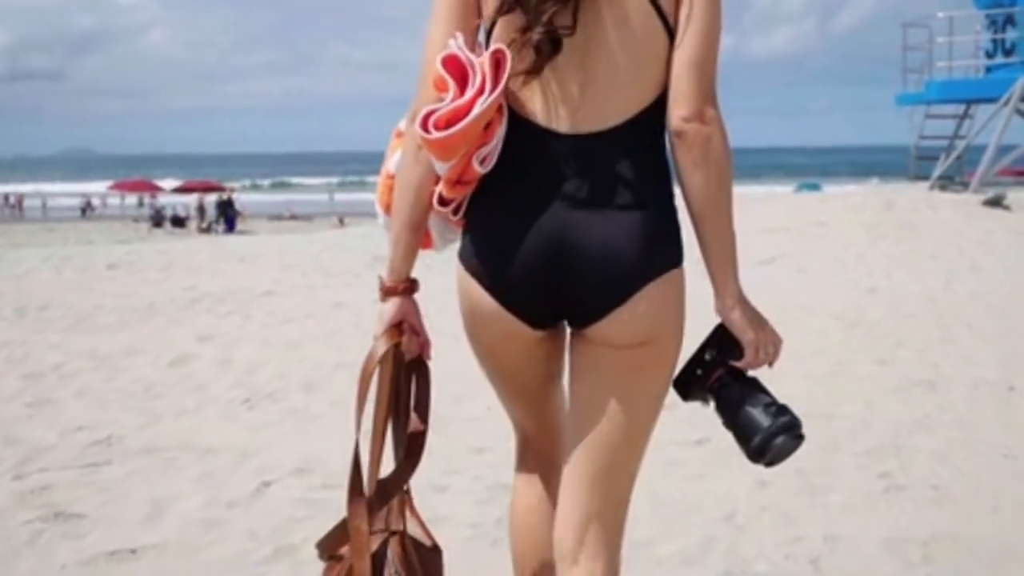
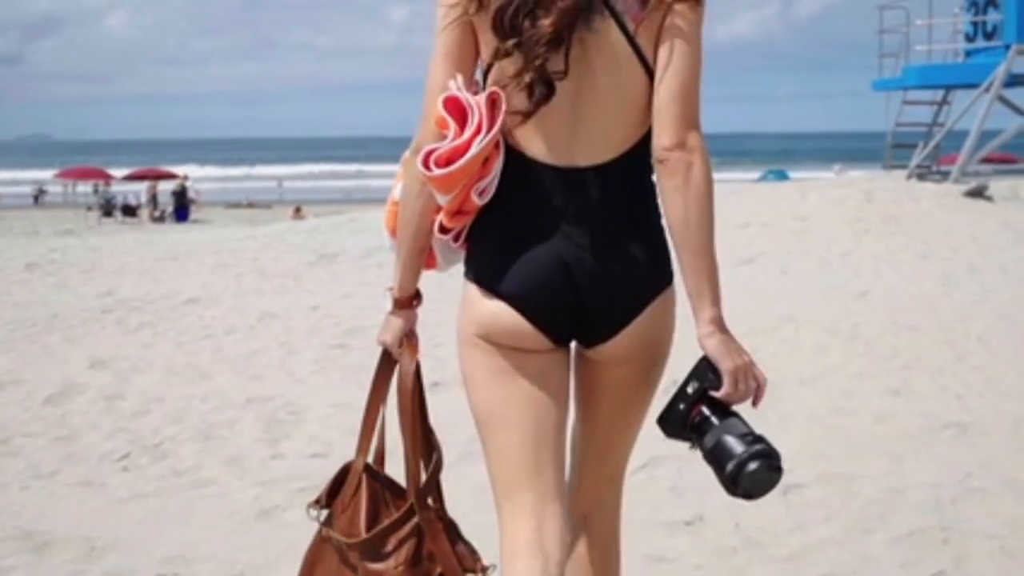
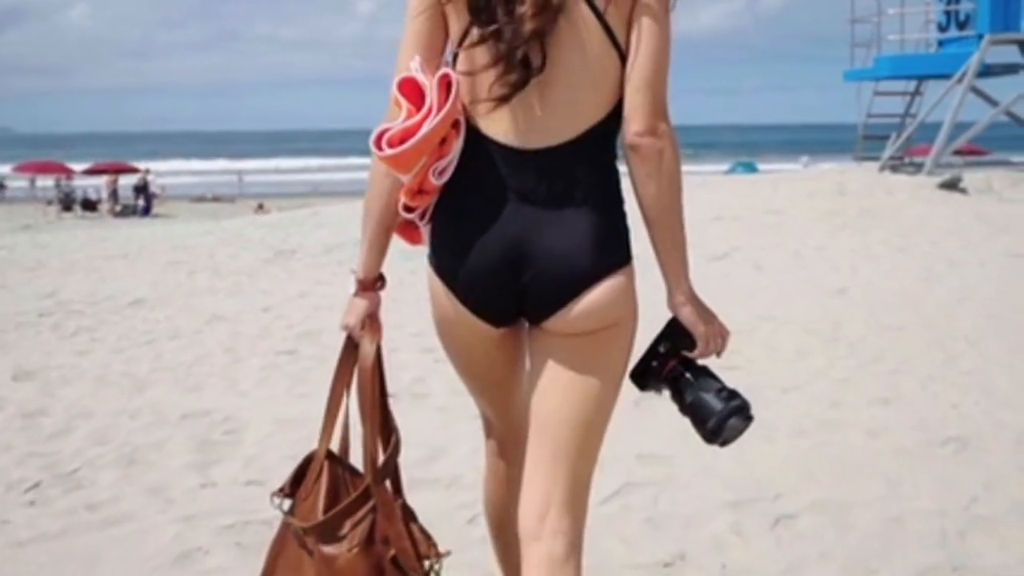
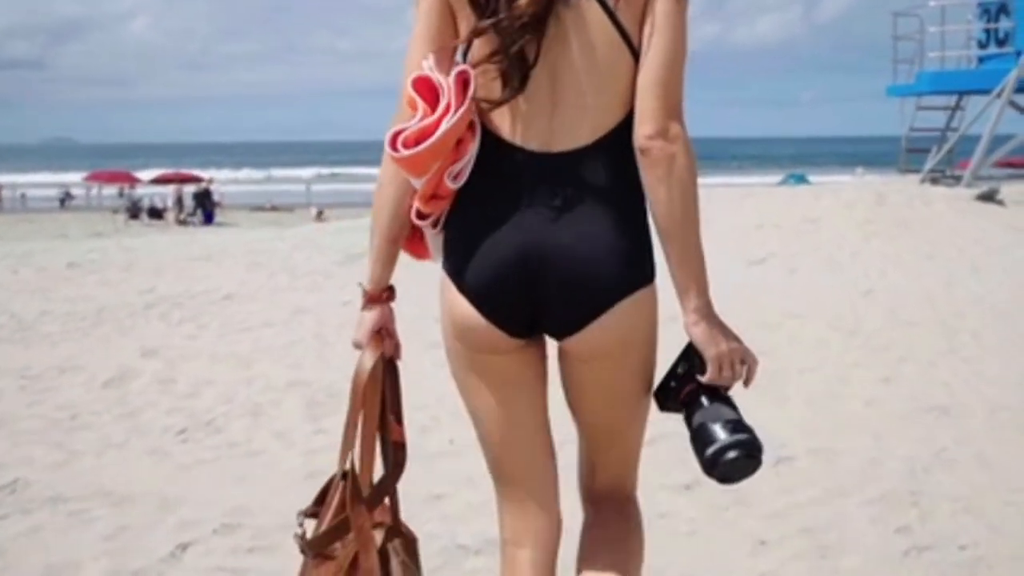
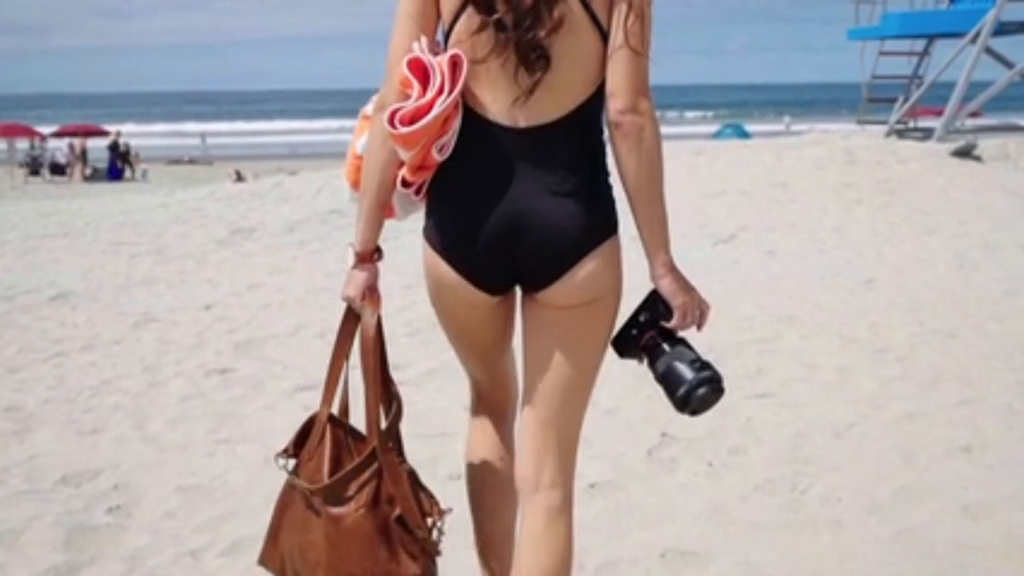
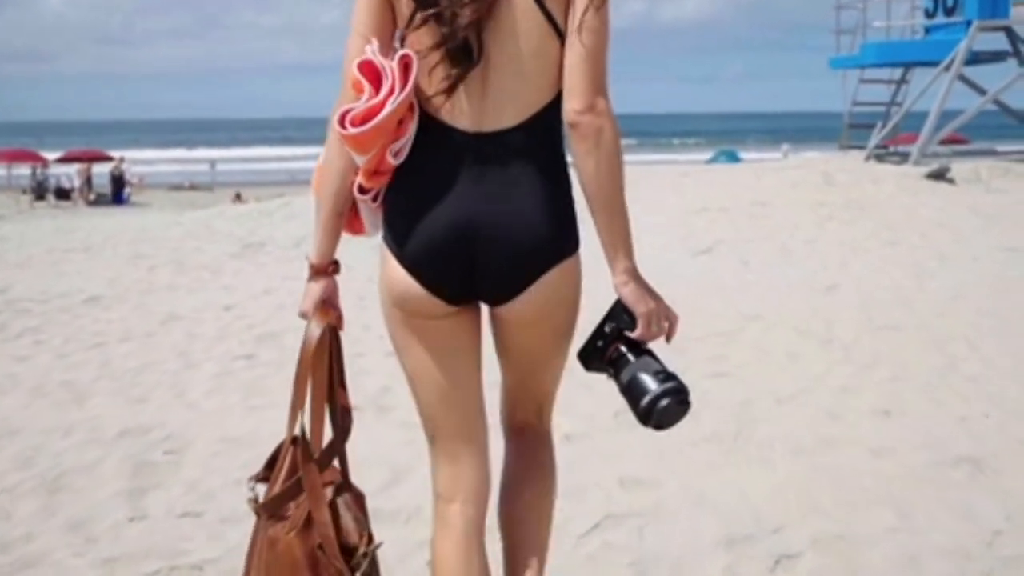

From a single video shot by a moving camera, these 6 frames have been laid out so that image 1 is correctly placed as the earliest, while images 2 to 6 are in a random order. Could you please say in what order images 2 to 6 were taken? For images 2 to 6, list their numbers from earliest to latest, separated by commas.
4, 2, 3, 6, 5
